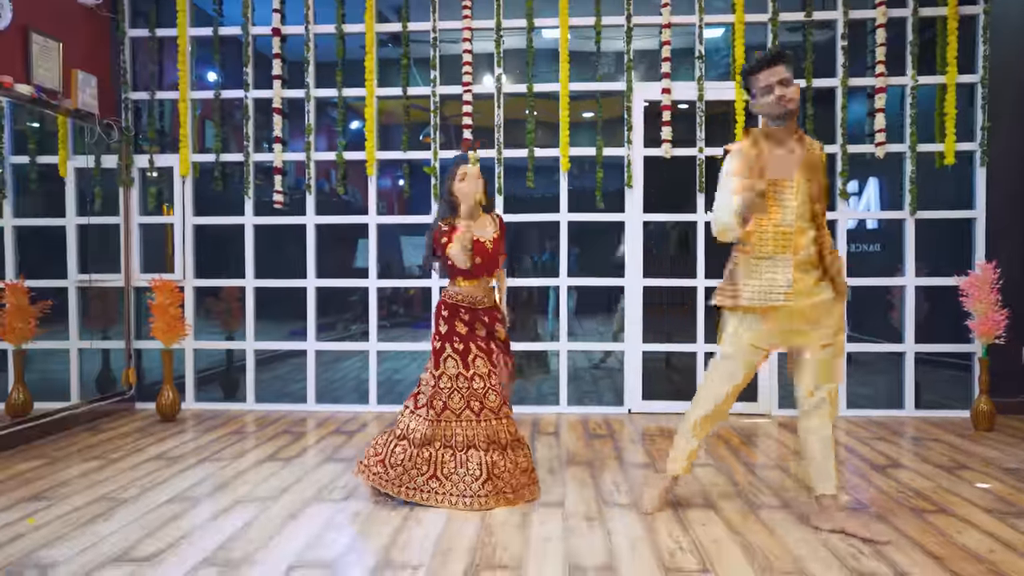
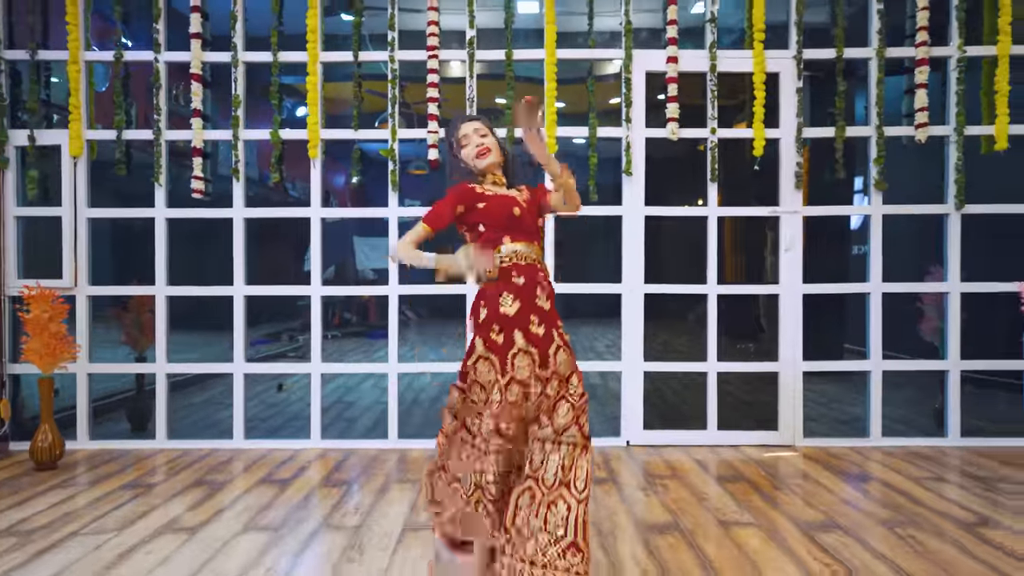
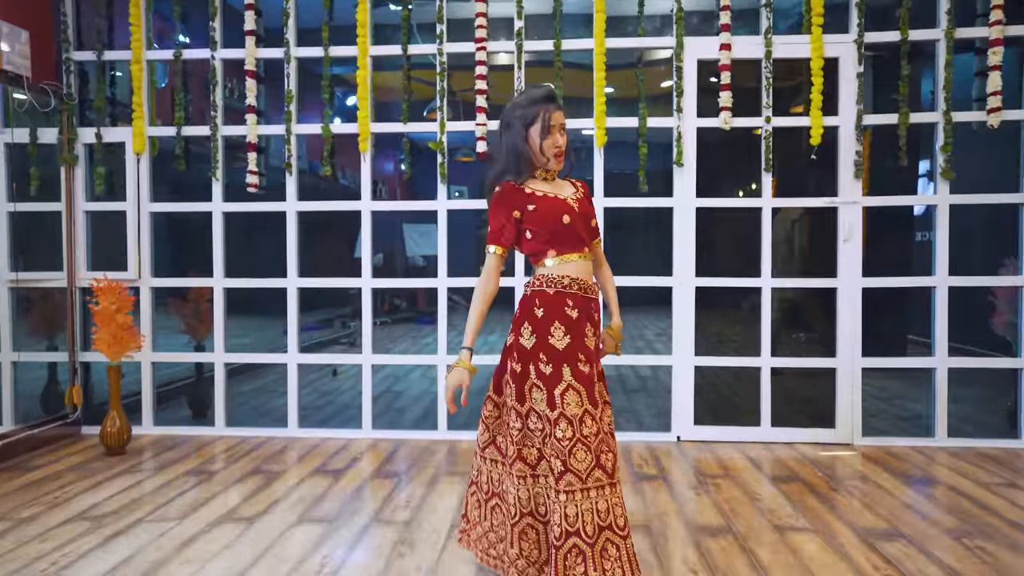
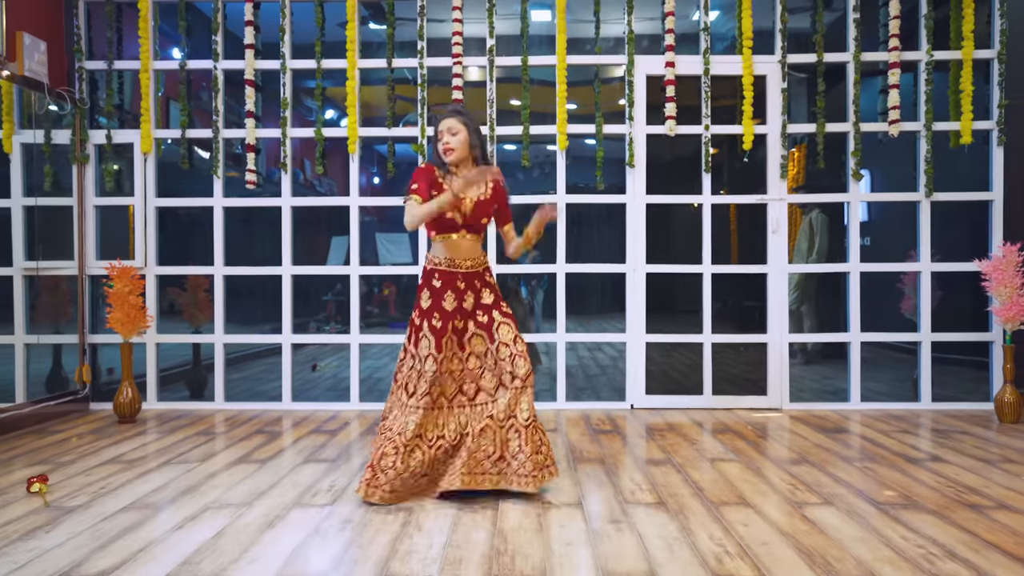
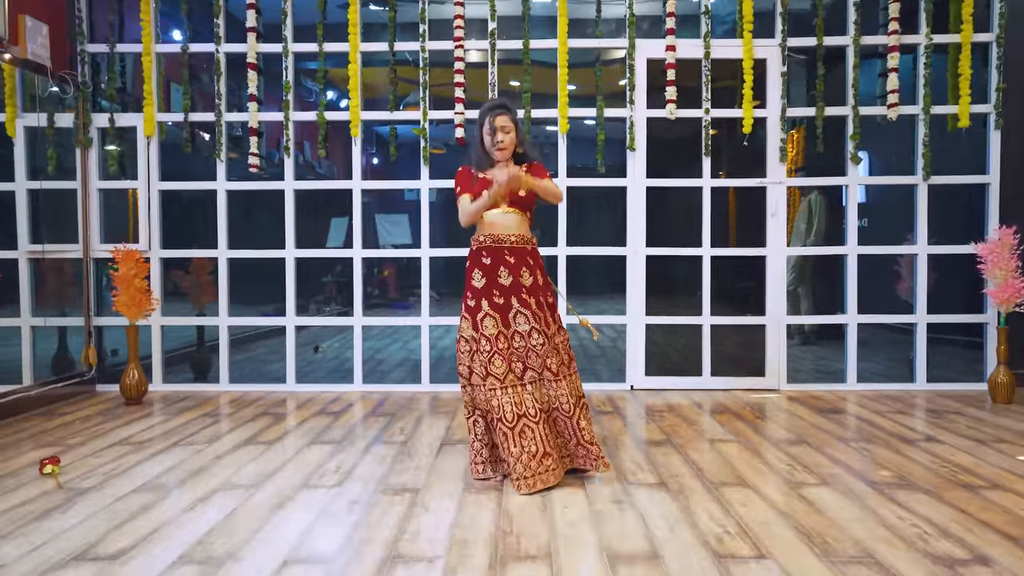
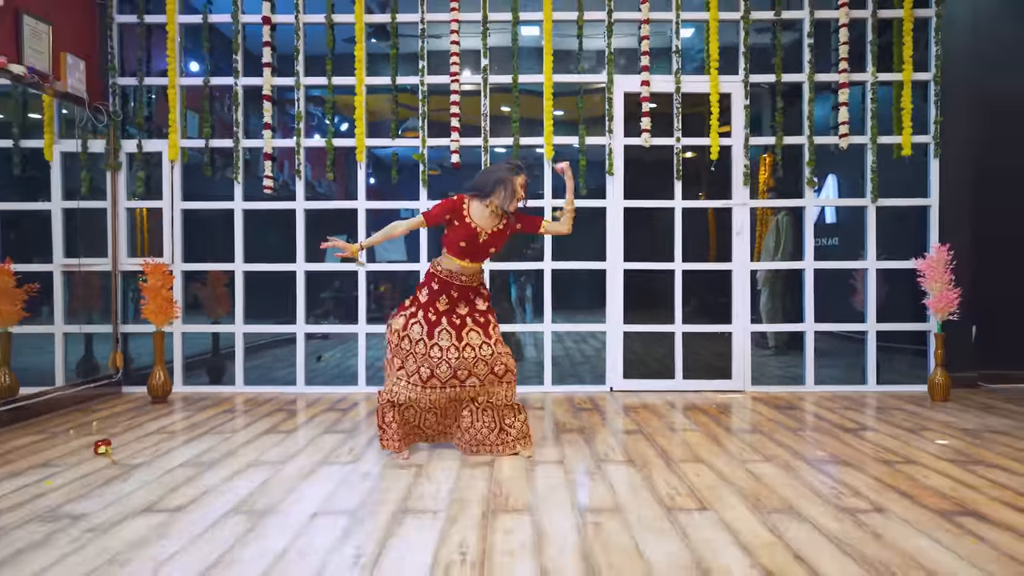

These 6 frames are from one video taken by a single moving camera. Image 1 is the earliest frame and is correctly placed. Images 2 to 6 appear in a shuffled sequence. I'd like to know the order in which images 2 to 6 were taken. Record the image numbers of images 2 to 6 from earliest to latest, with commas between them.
3, 2, 6, 5, 4
